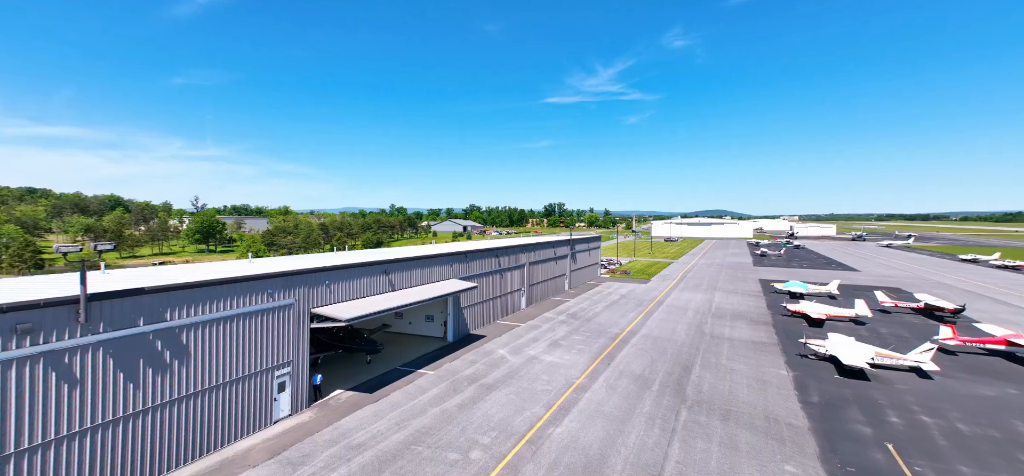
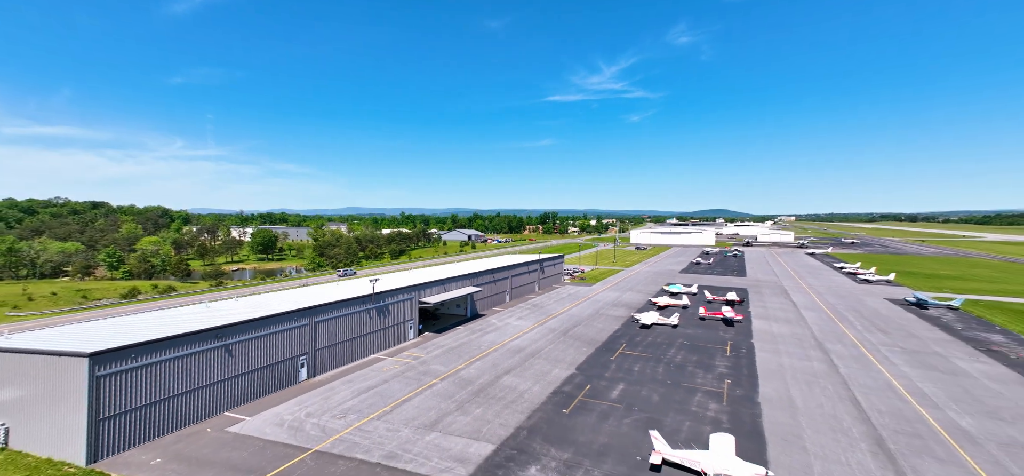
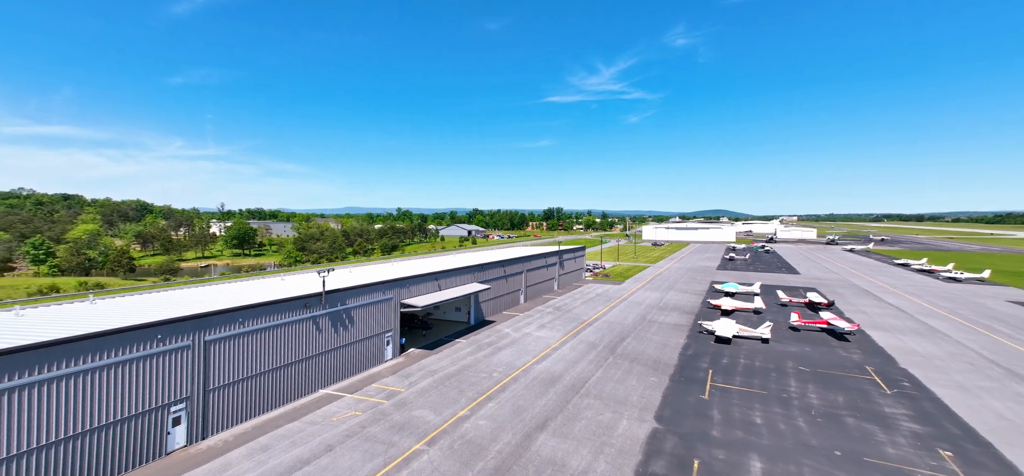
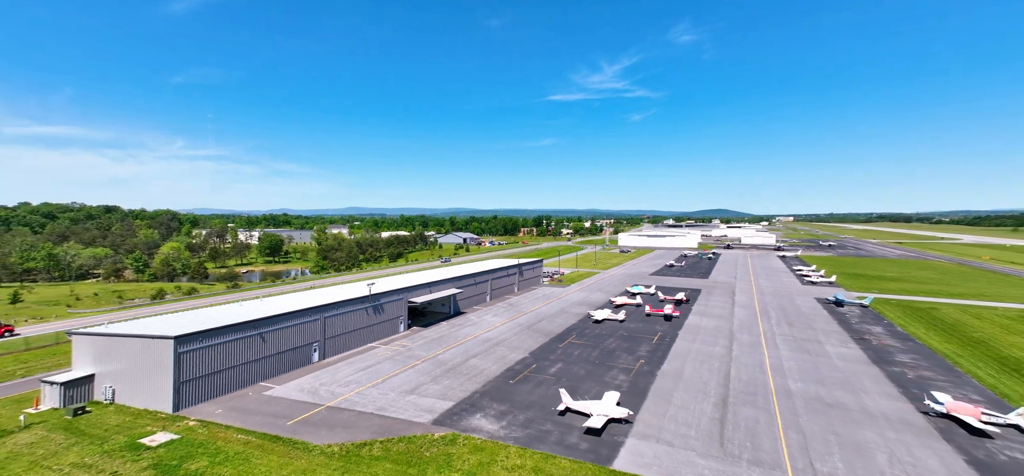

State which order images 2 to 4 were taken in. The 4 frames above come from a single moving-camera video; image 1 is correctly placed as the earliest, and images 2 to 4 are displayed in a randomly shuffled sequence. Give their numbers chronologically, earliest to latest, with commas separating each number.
3, 2, 4
